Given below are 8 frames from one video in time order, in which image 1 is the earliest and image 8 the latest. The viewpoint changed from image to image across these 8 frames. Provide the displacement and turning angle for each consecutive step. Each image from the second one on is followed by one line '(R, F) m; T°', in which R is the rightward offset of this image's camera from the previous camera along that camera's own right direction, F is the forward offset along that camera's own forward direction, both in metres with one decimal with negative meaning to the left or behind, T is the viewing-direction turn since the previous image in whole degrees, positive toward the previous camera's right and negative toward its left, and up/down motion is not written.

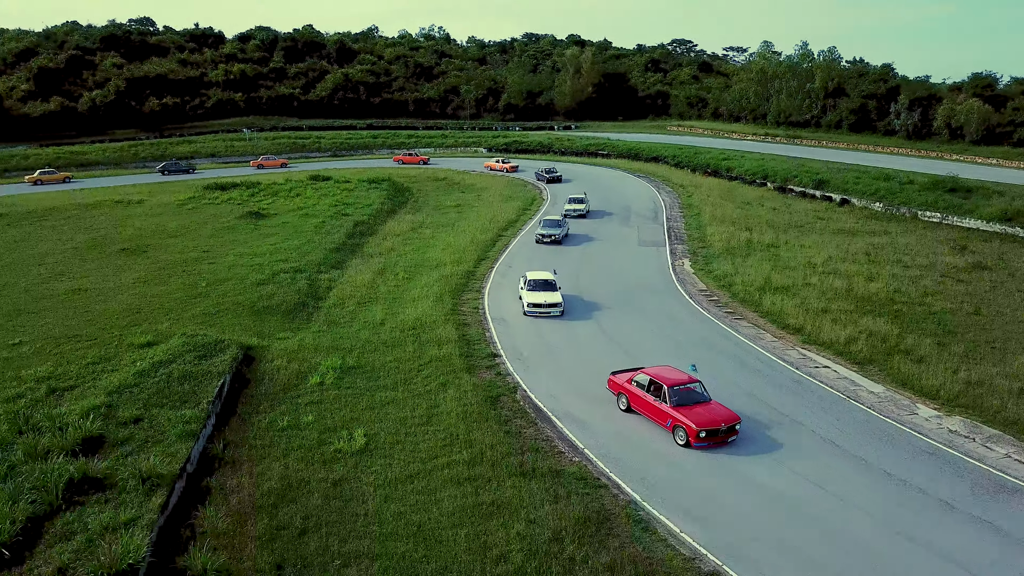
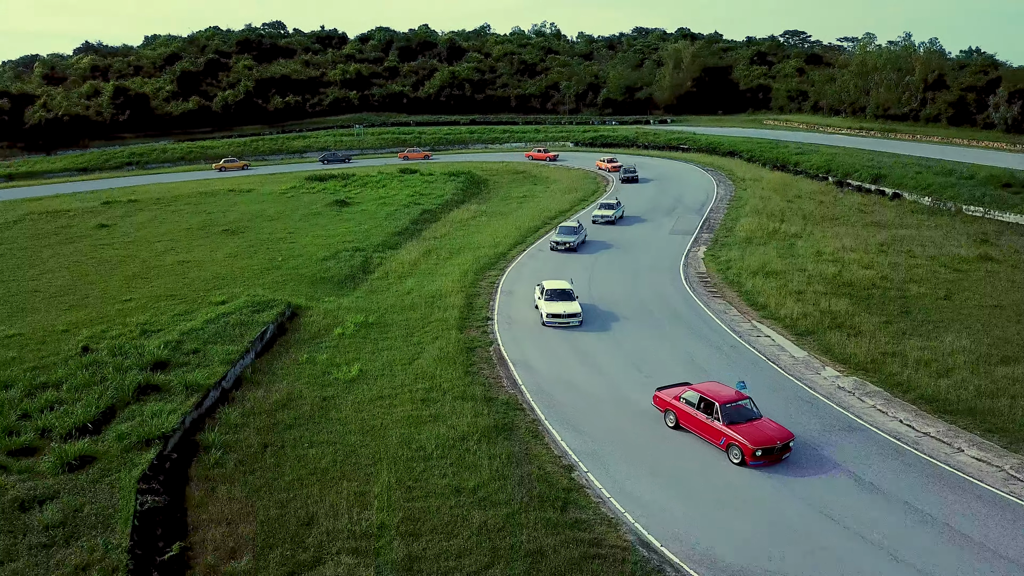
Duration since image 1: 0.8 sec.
(+4.3, -4.3) m; -8°
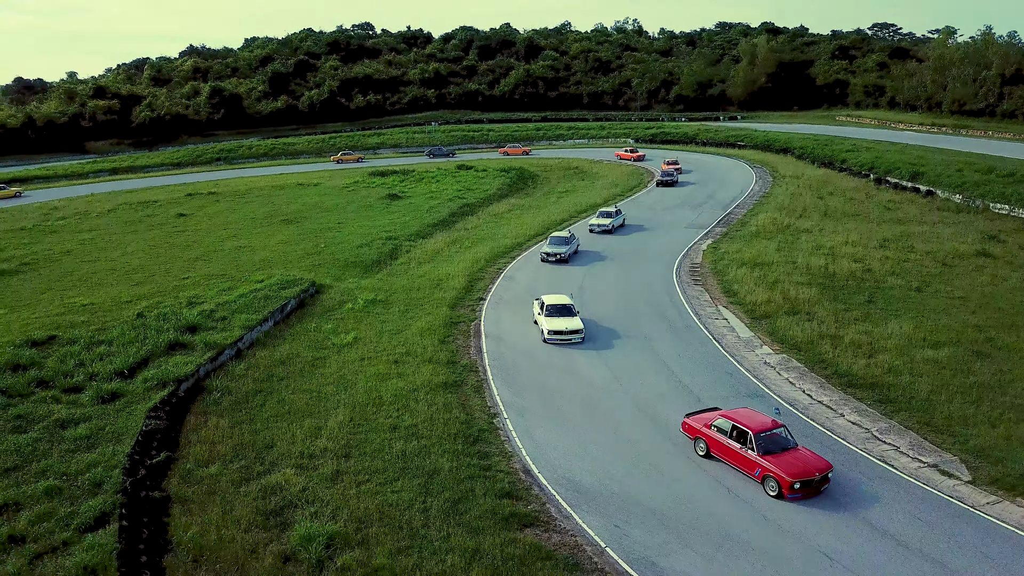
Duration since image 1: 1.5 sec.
(+3.8, -3.2) m; -6°
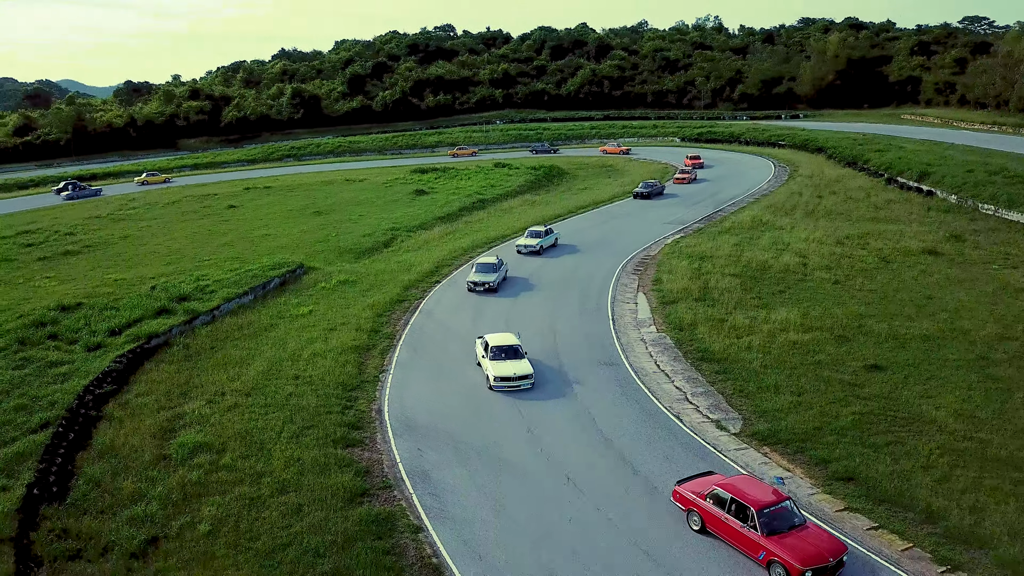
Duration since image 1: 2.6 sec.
(+6.3, -3.8) m; -7°
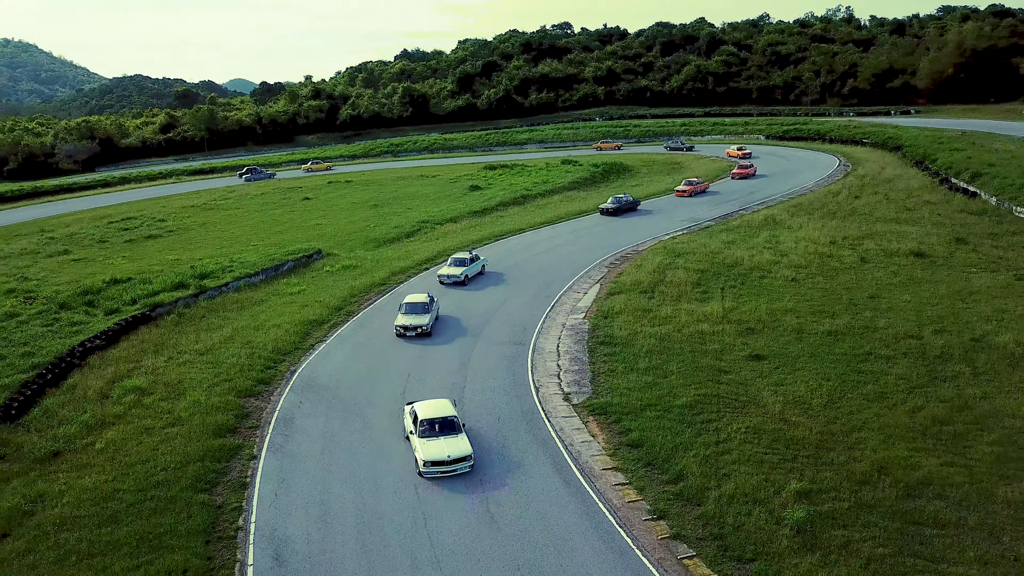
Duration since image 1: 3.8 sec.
(+7.5, -2.6) m; -10°
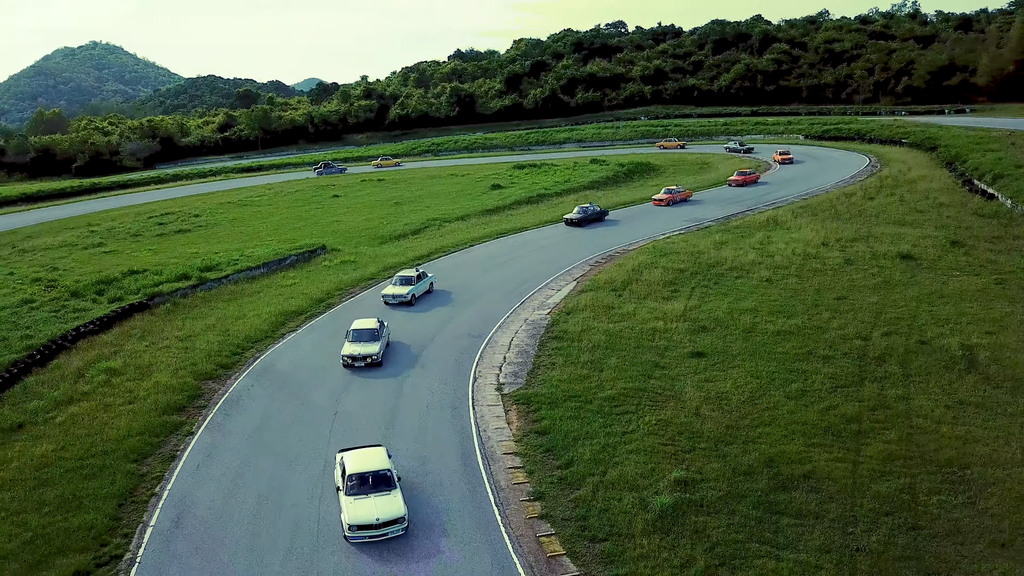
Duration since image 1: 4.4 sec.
(+3.9, -1.1) m; -5°
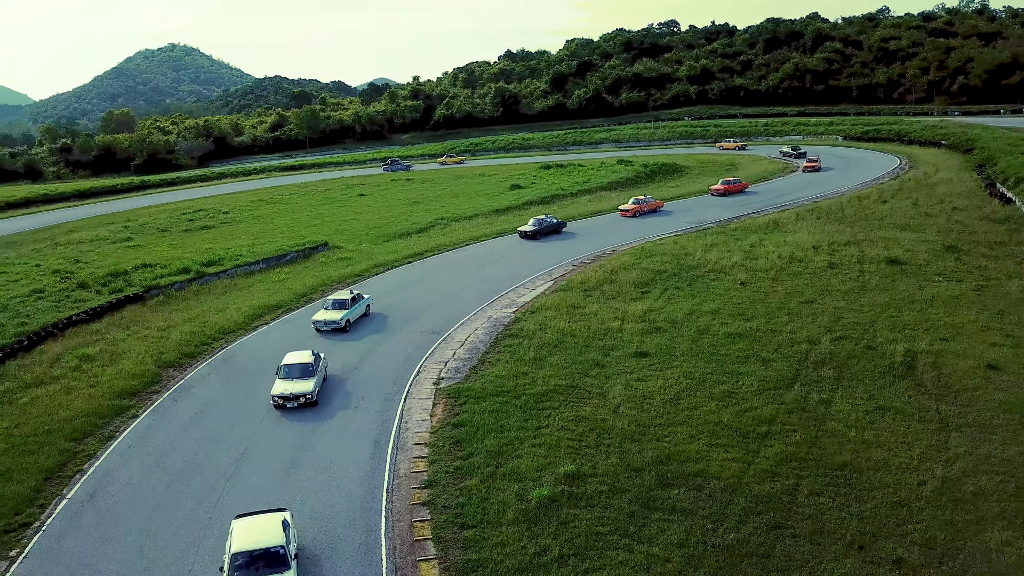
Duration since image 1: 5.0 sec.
(+3.8, -0.6) m; -4°
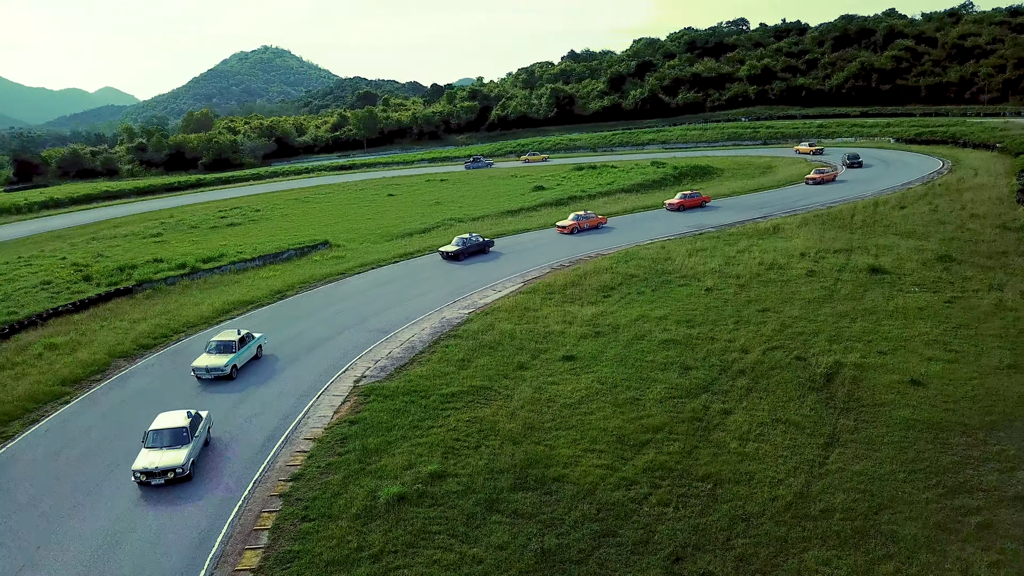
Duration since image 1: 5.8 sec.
(+5.0, -0.1) m; -6°
